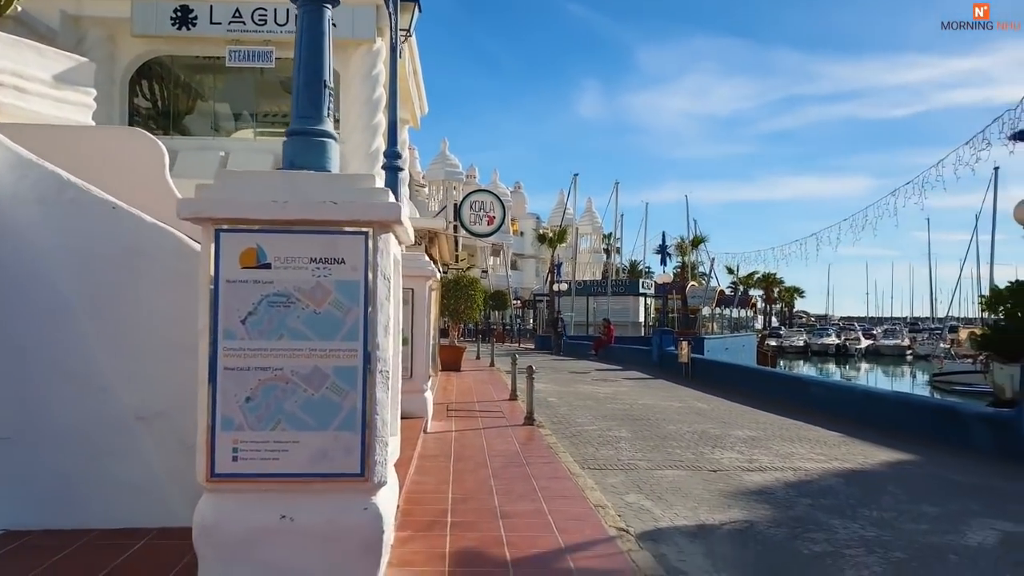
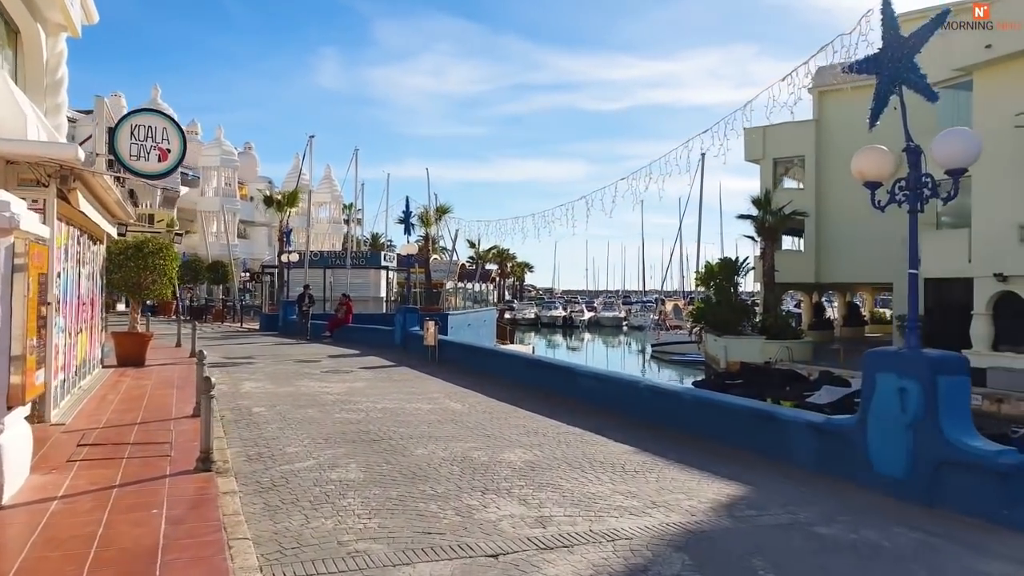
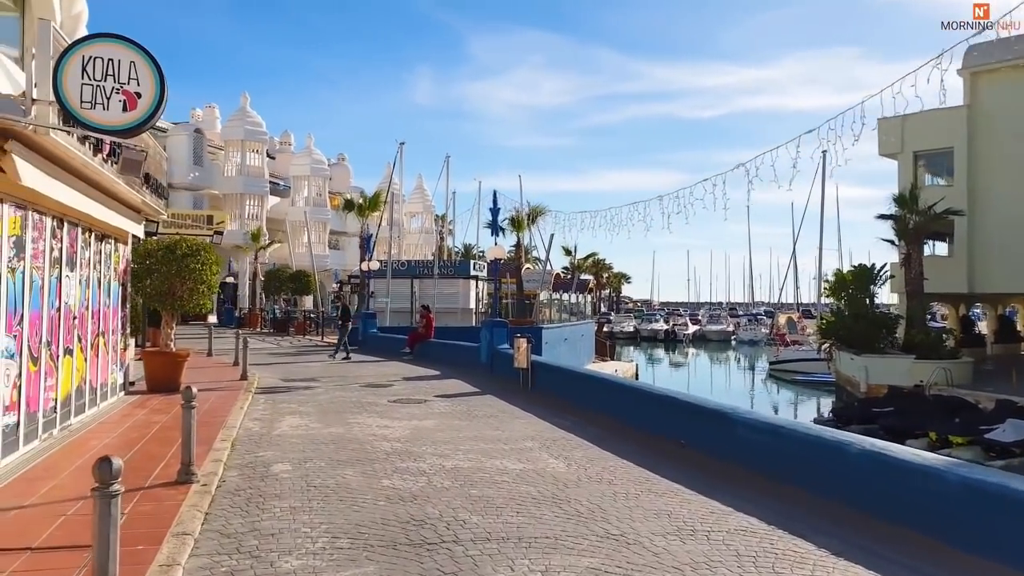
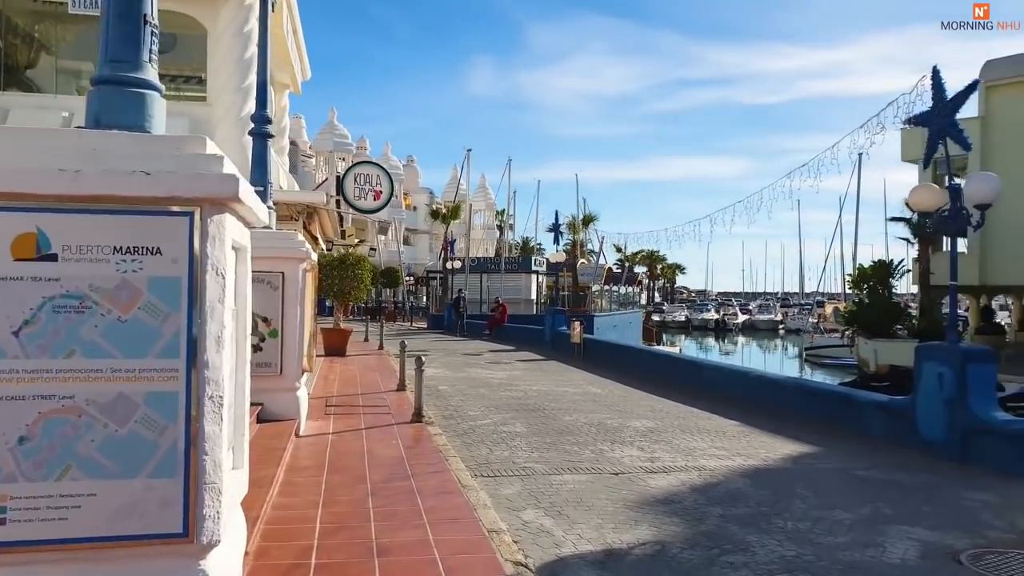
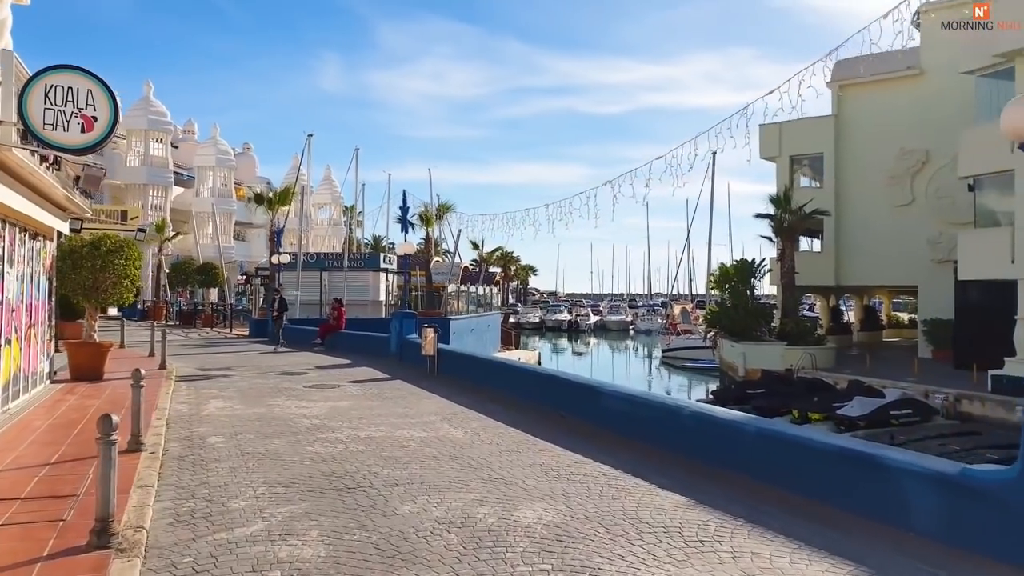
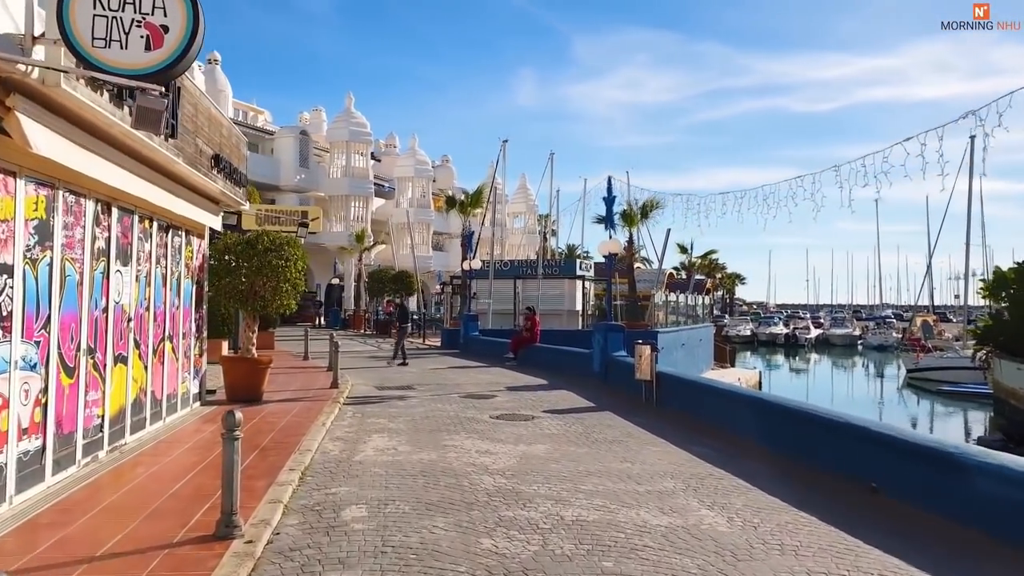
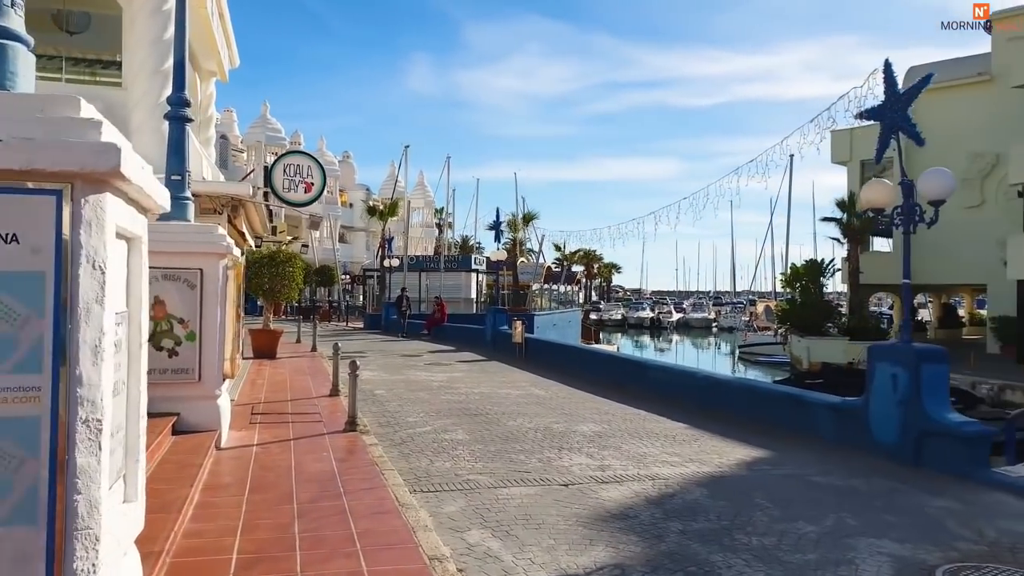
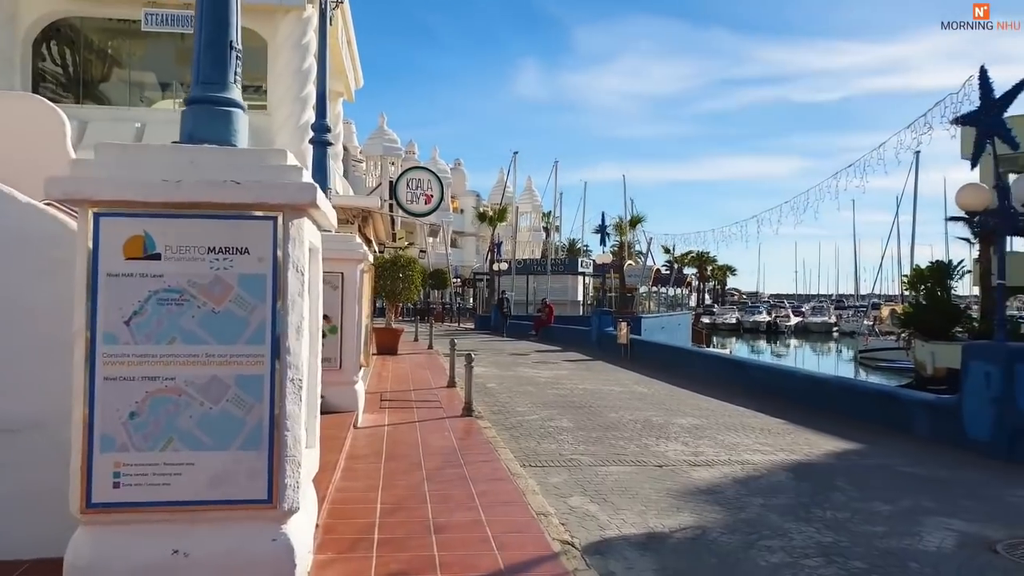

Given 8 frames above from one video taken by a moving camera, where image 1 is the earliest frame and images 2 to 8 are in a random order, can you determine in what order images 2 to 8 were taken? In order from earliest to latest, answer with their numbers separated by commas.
8, 4, 7, 2, 5, 3, 6
